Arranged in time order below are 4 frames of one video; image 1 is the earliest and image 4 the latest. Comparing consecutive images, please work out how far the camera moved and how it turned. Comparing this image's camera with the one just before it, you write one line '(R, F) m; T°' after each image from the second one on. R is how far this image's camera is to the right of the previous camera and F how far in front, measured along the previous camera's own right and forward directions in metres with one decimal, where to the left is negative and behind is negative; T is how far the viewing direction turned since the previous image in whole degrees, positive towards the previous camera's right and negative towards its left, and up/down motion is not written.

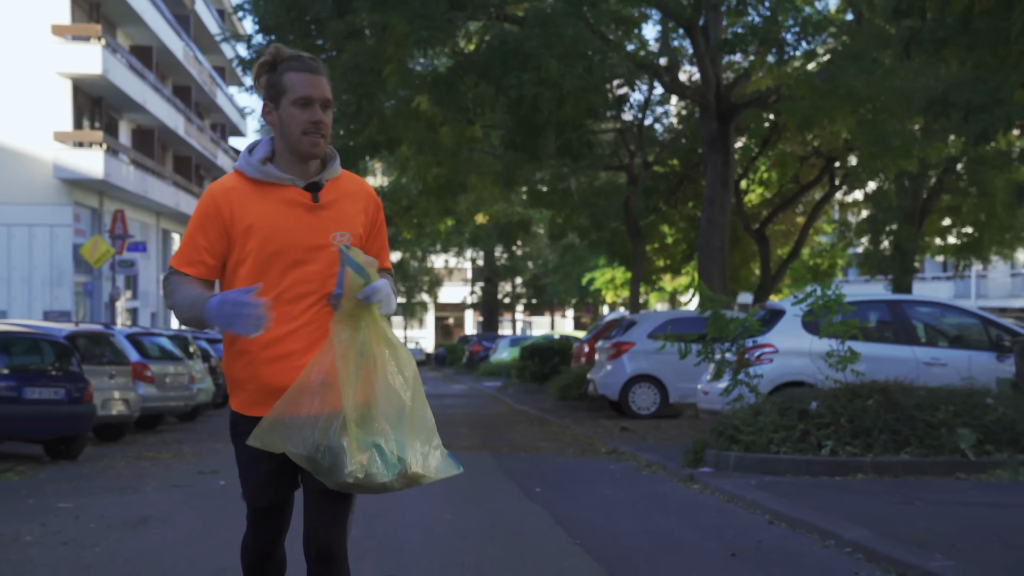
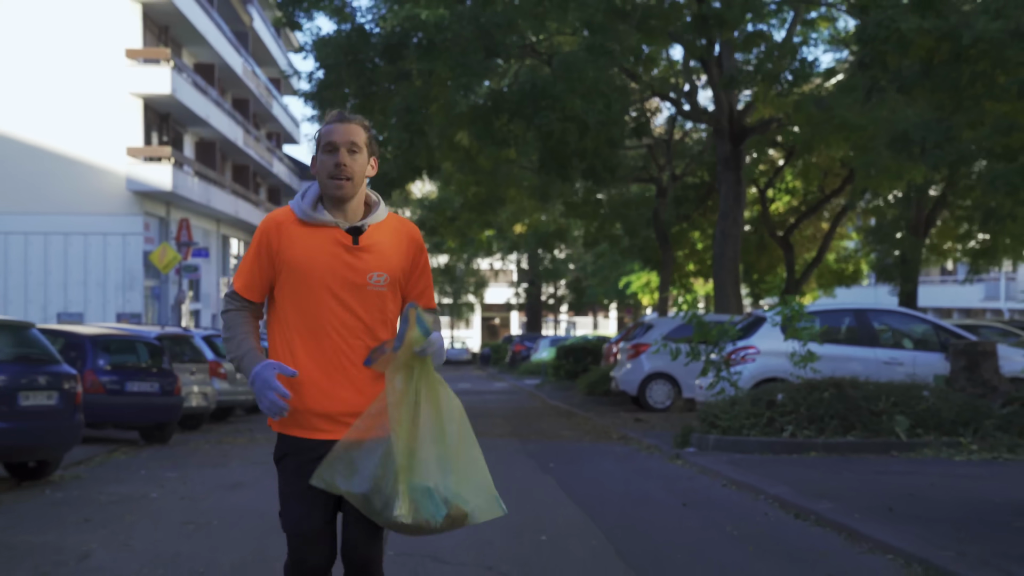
(+0.3, -2.2) m; -2°
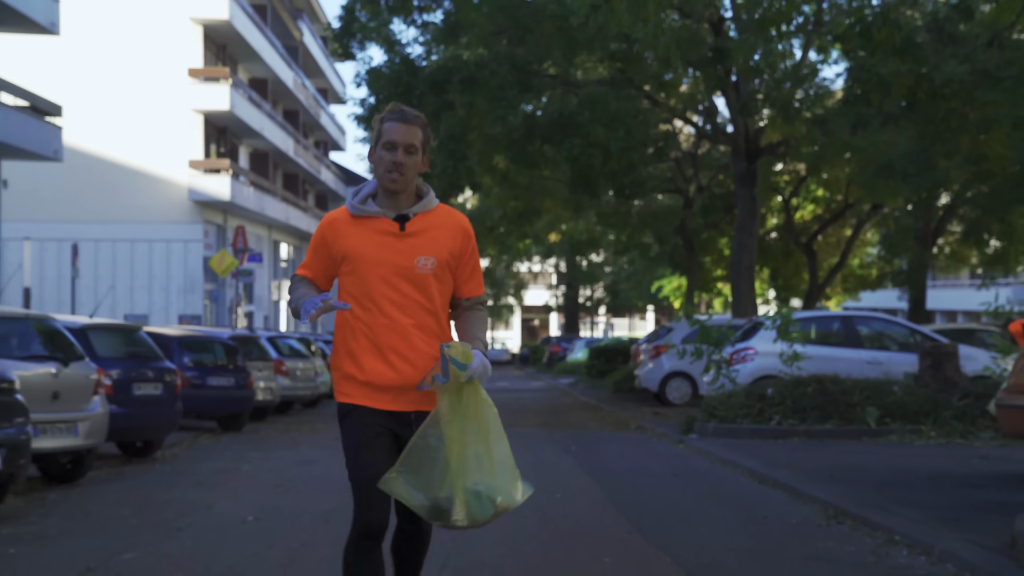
(+0.1, -2.1) m; -2°
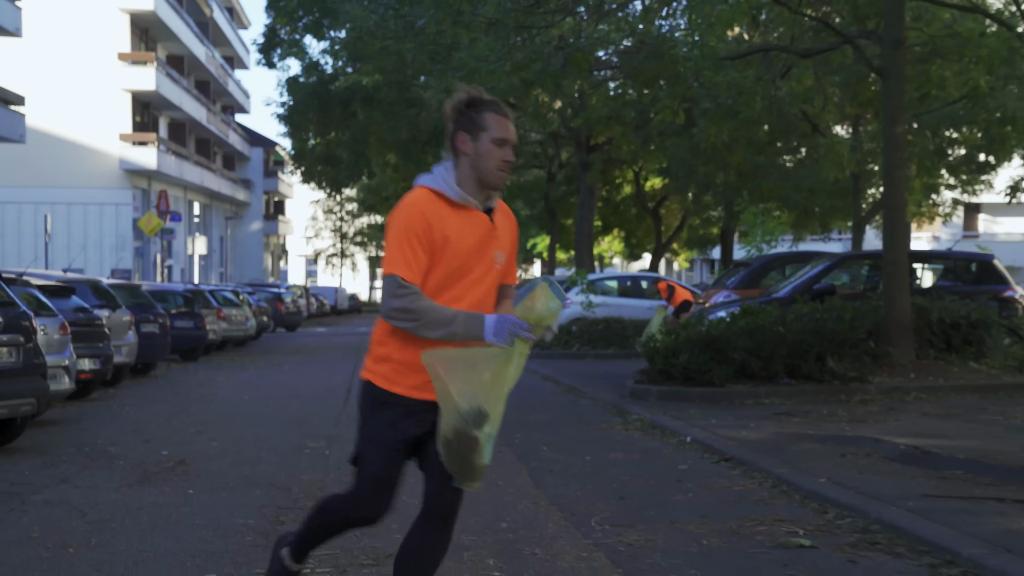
(+0.2, -6.4) m; +5°
